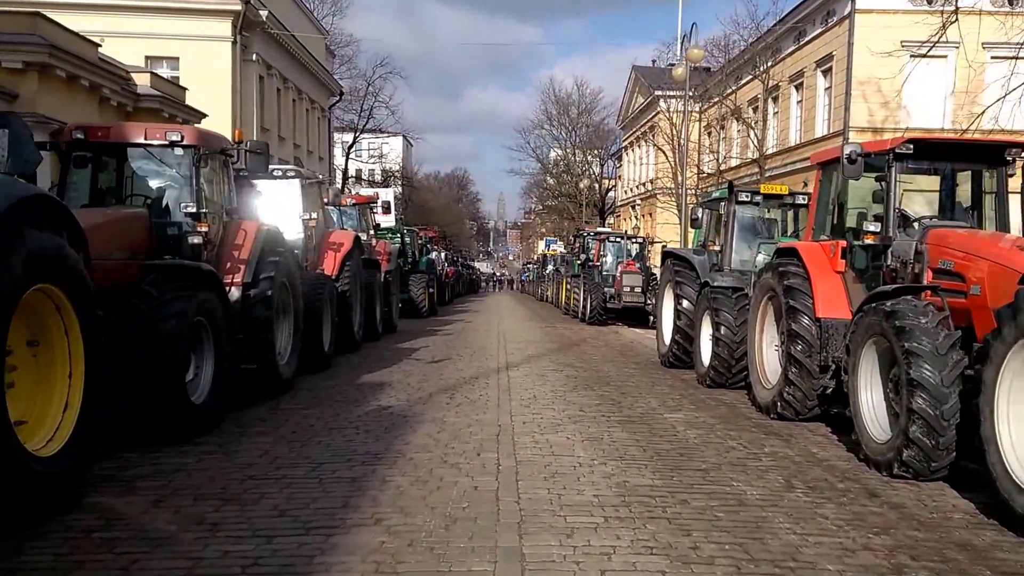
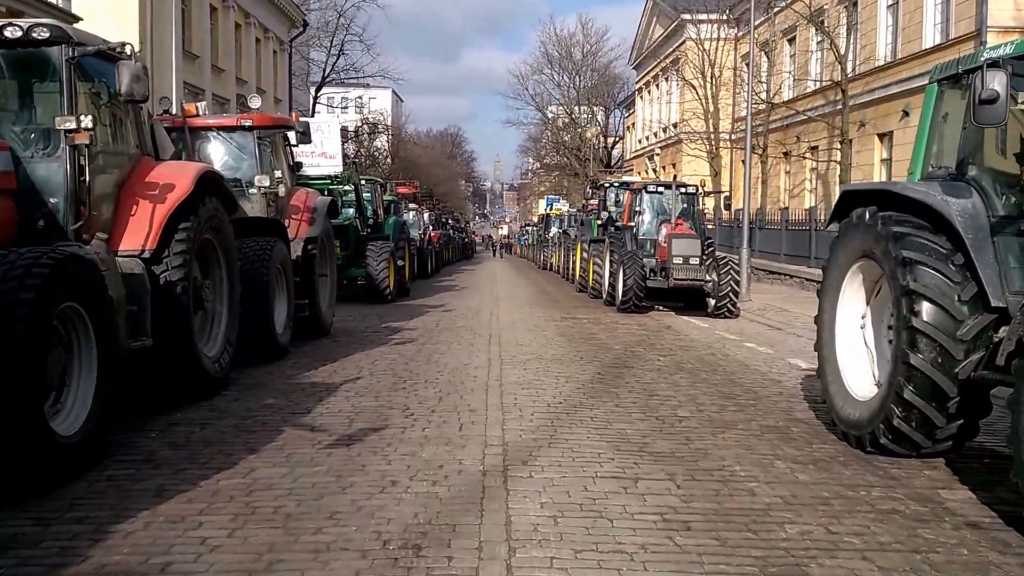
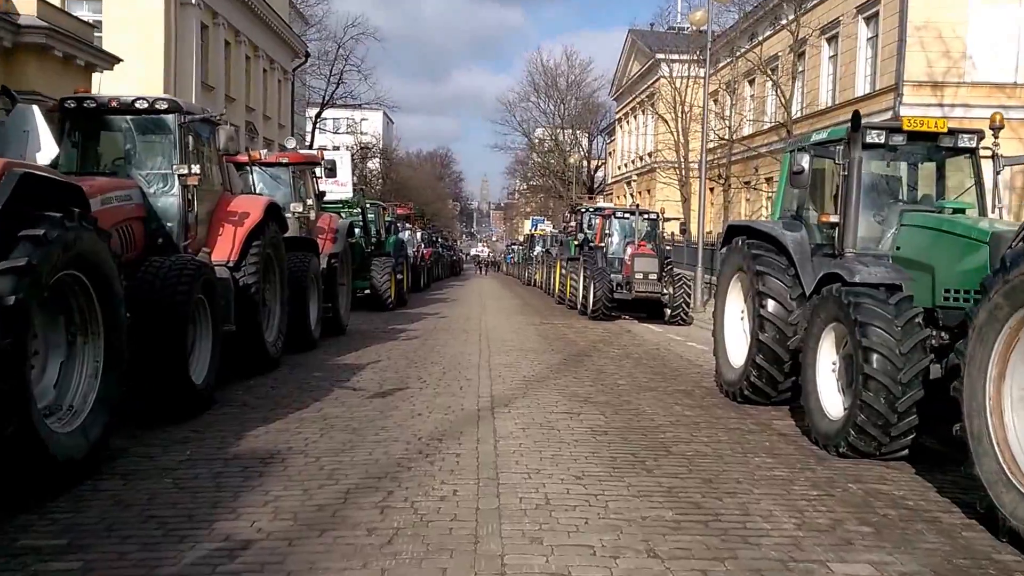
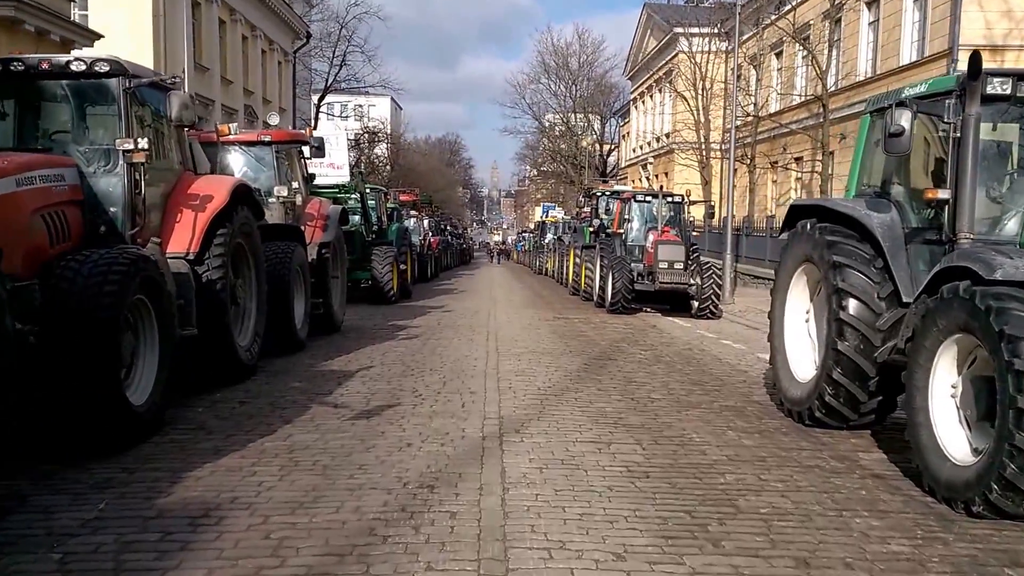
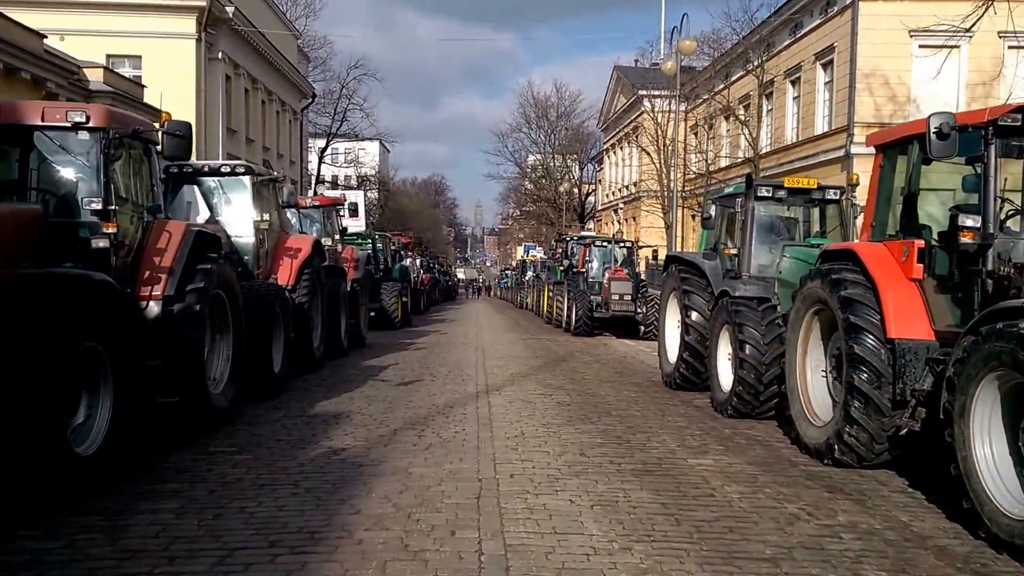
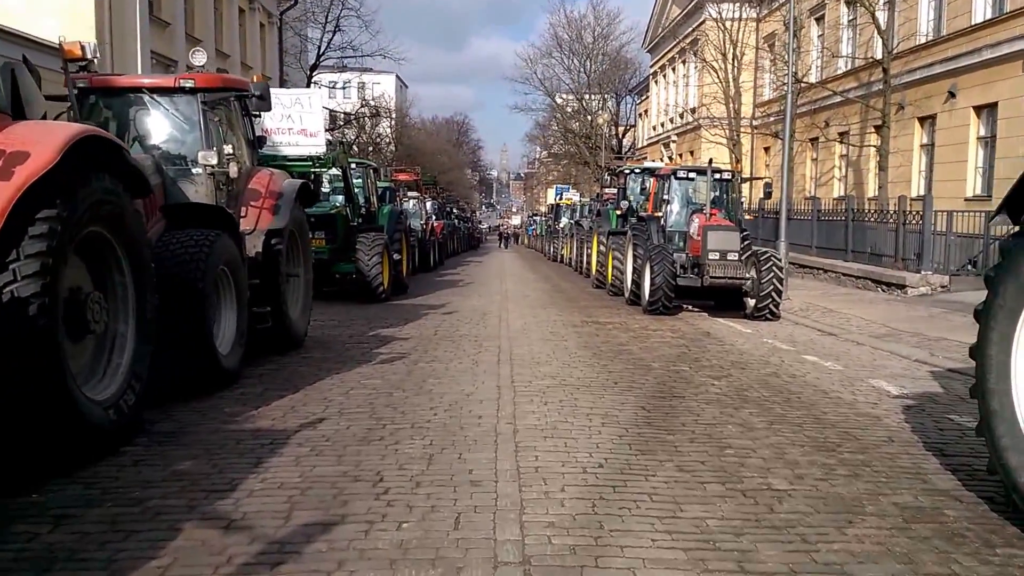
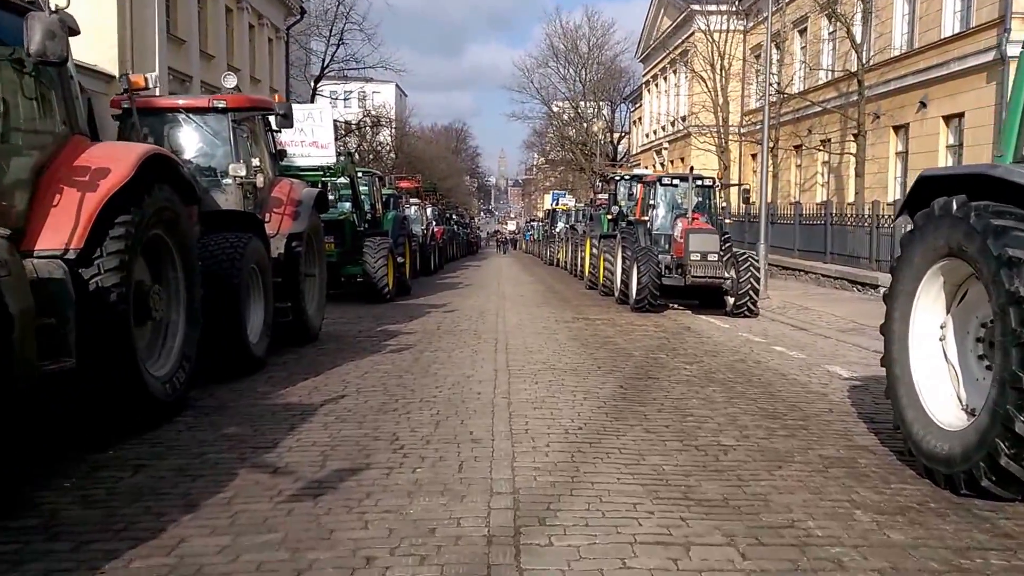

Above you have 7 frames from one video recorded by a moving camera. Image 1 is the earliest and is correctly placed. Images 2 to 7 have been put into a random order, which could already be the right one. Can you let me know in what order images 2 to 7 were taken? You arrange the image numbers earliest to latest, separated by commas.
5, 3, 4, 2, 7, 6
